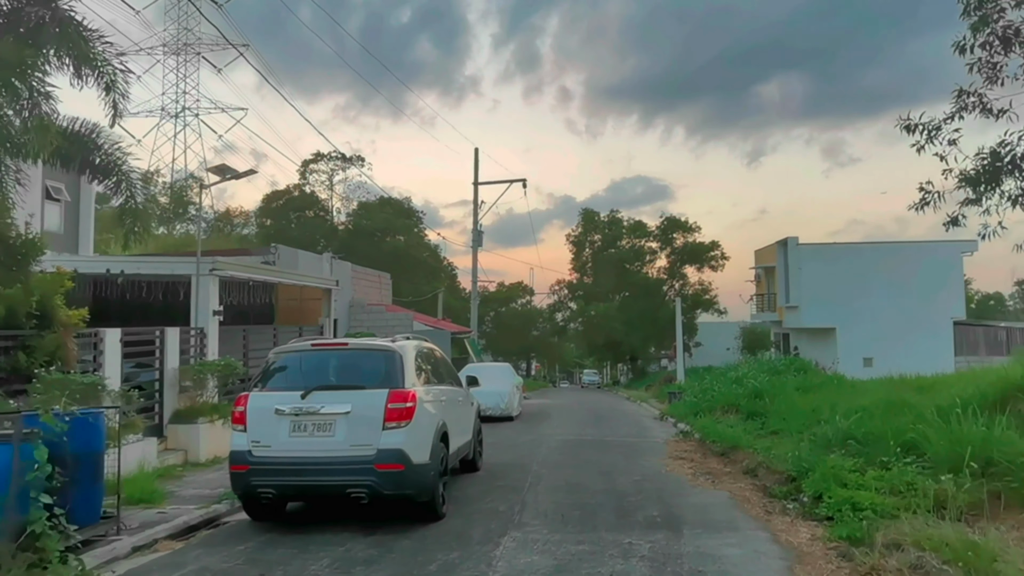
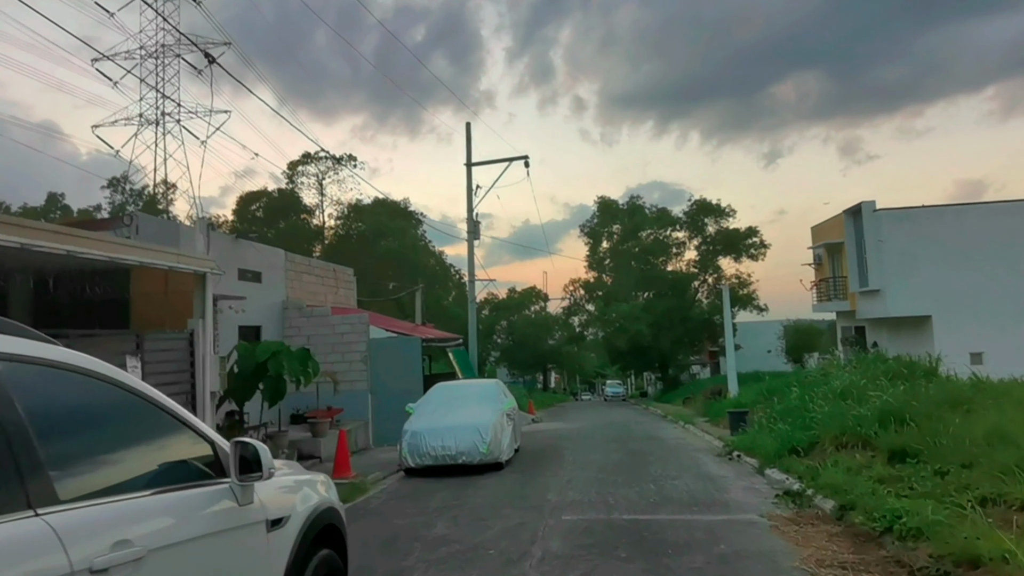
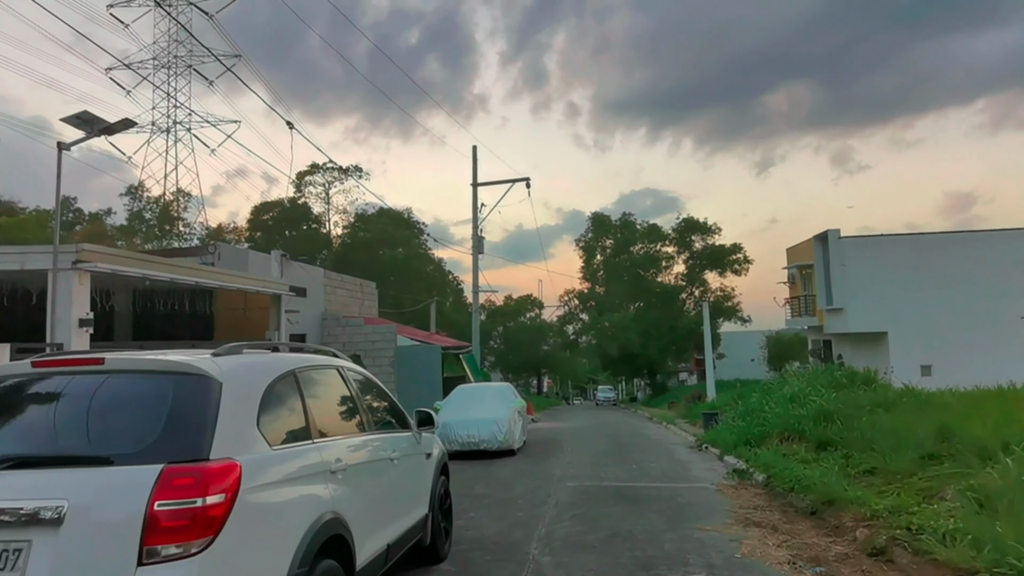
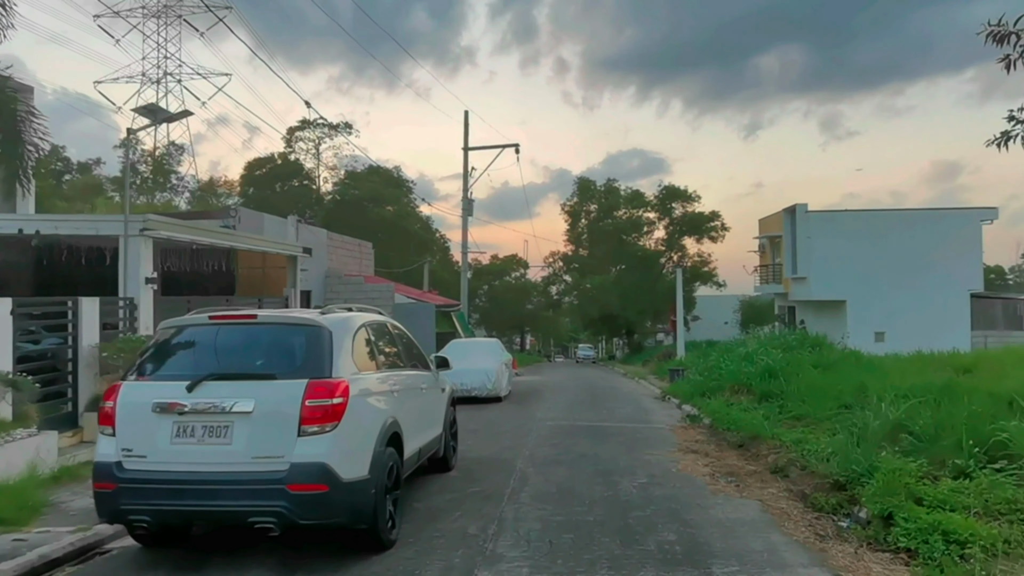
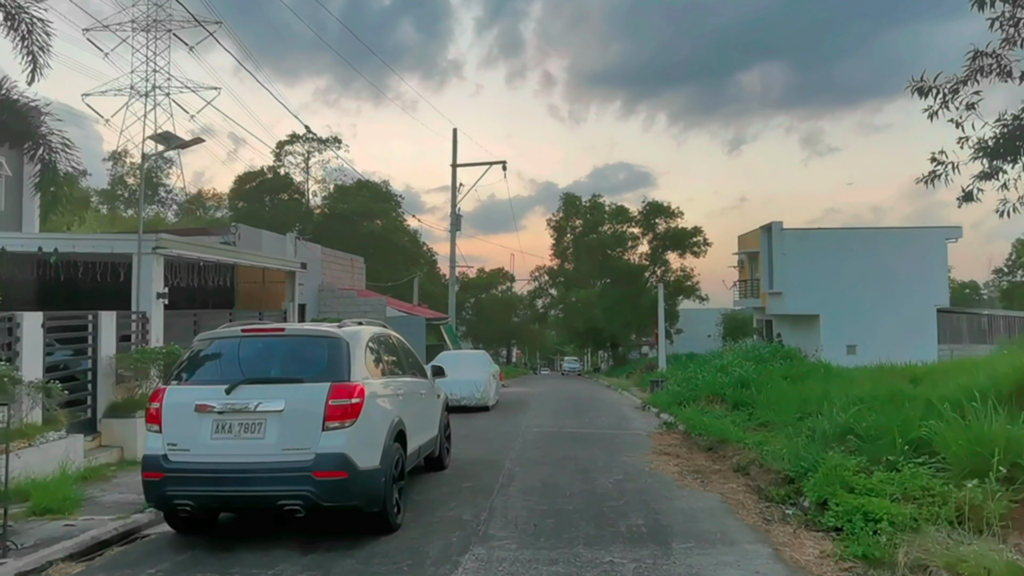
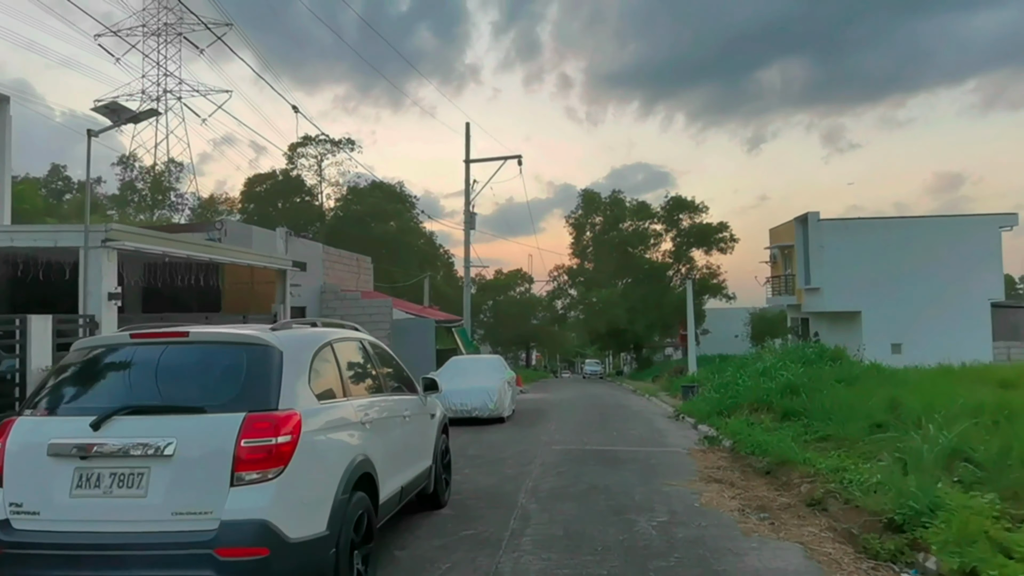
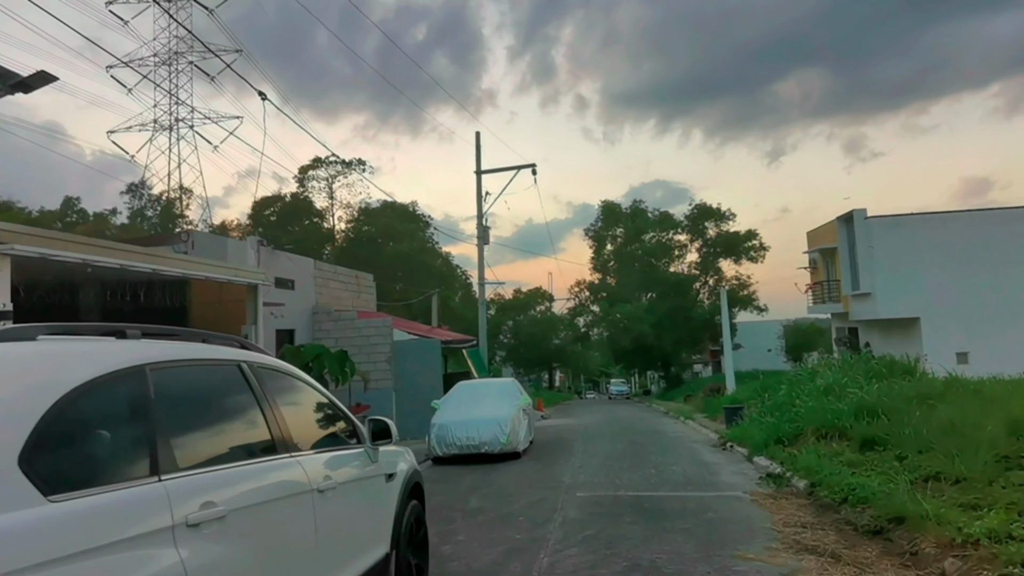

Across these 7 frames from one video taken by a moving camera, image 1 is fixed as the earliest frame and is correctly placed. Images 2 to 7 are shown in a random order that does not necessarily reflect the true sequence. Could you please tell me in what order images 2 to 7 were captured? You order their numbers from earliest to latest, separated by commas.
5, 4, 6, 3, 7, 2
